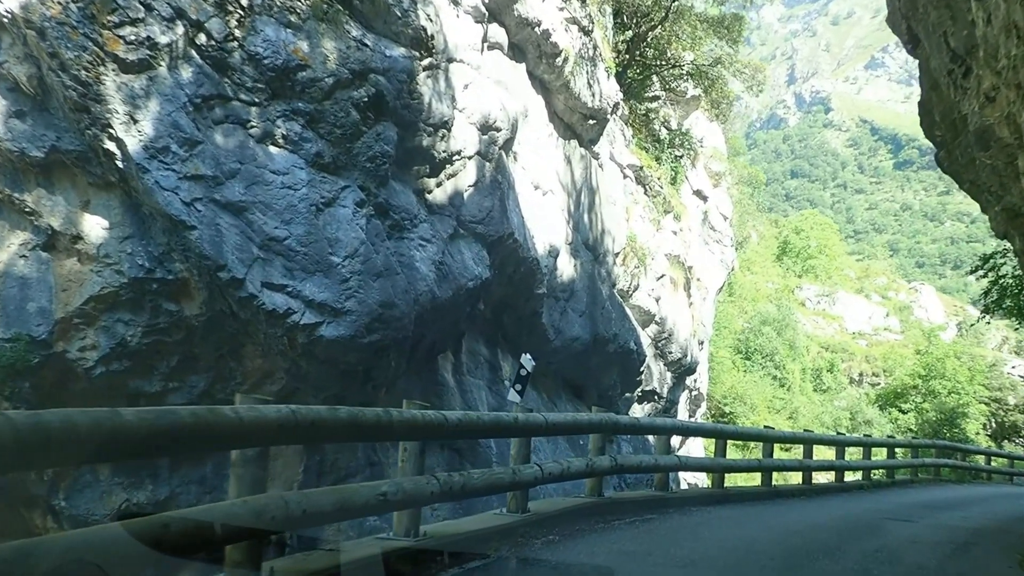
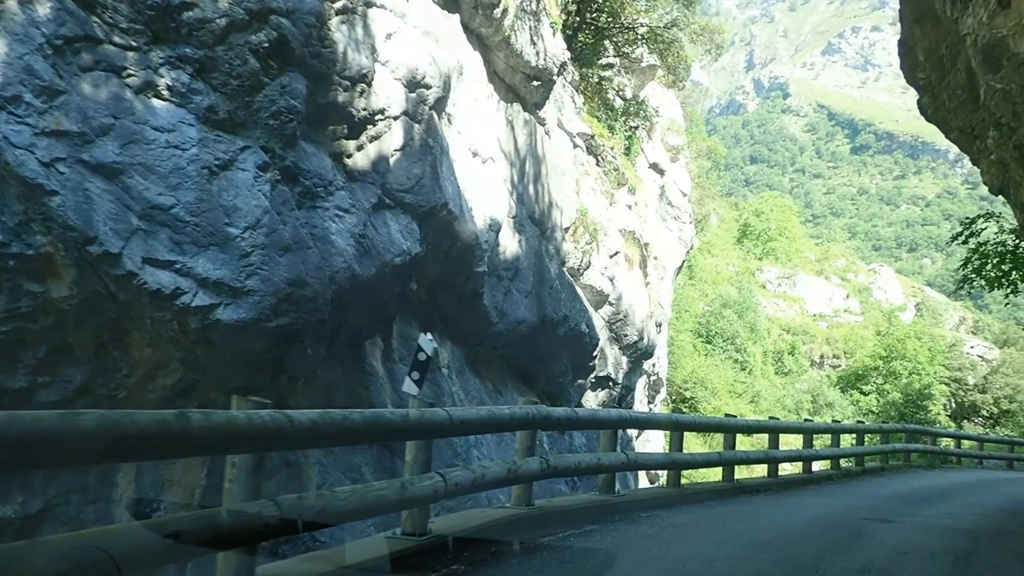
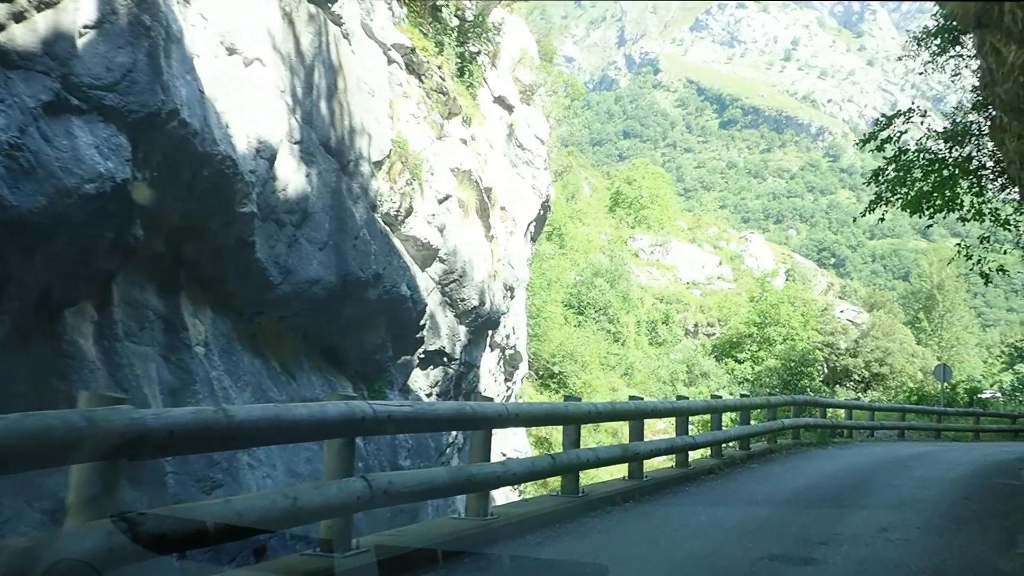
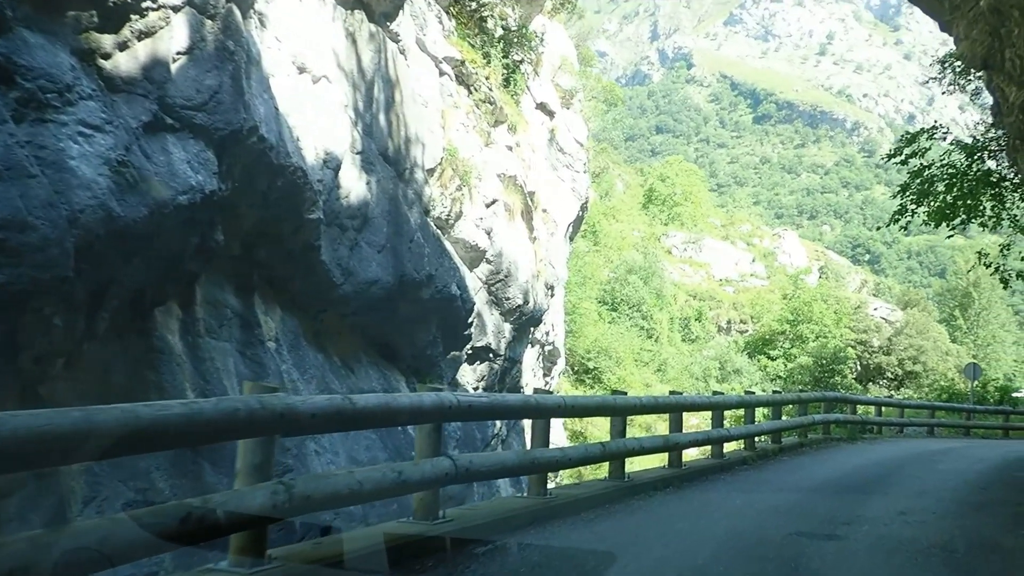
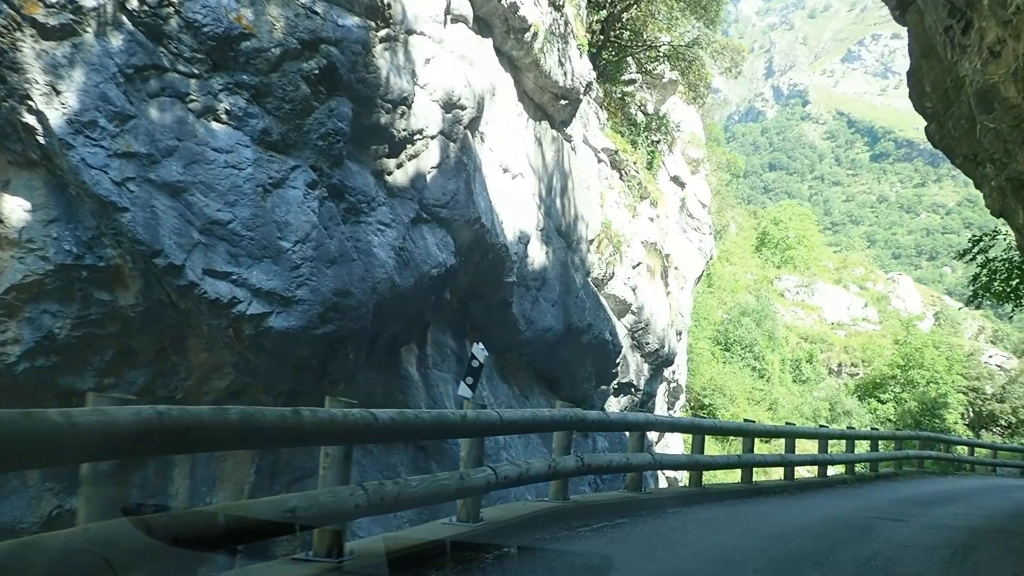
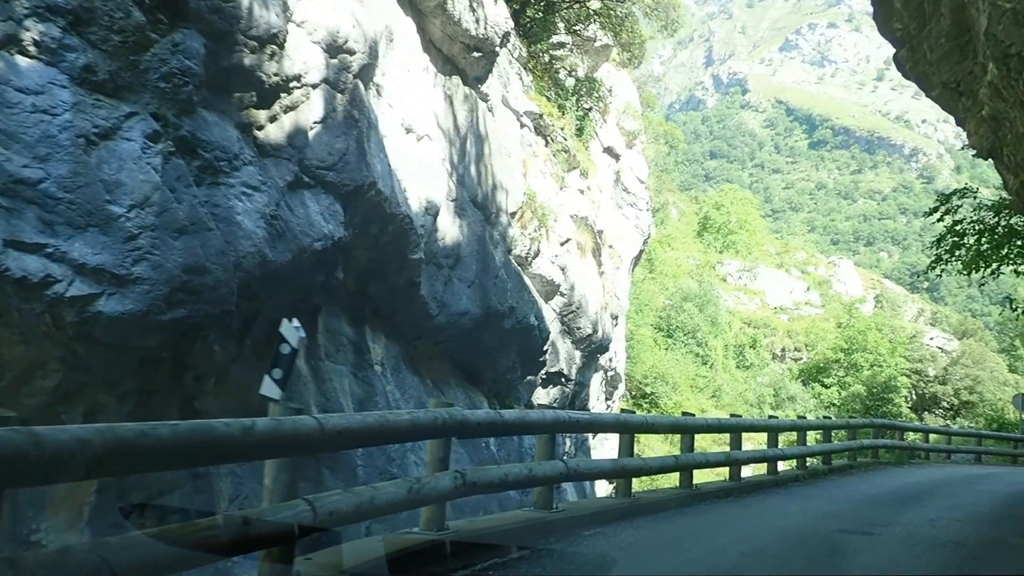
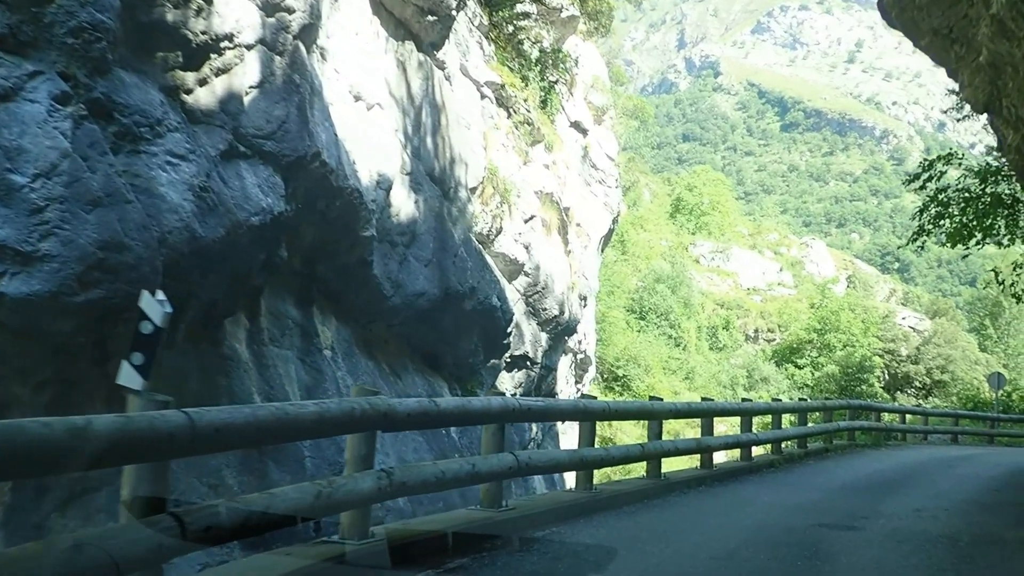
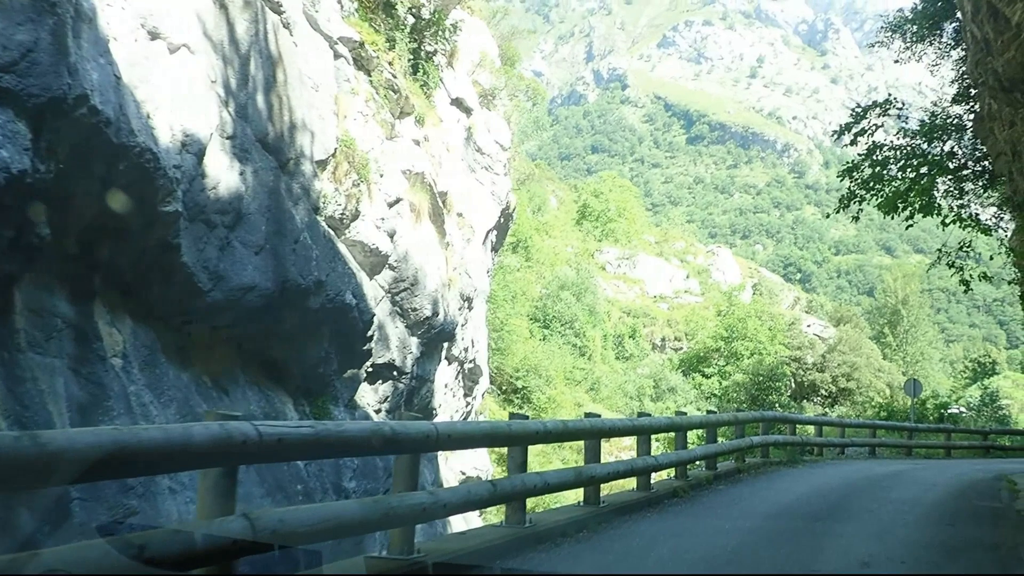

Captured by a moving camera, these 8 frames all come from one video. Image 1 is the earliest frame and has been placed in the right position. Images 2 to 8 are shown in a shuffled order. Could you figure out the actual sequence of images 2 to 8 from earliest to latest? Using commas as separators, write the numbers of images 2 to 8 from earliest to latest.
5, 2, 6, 7, 4, 3, 8
